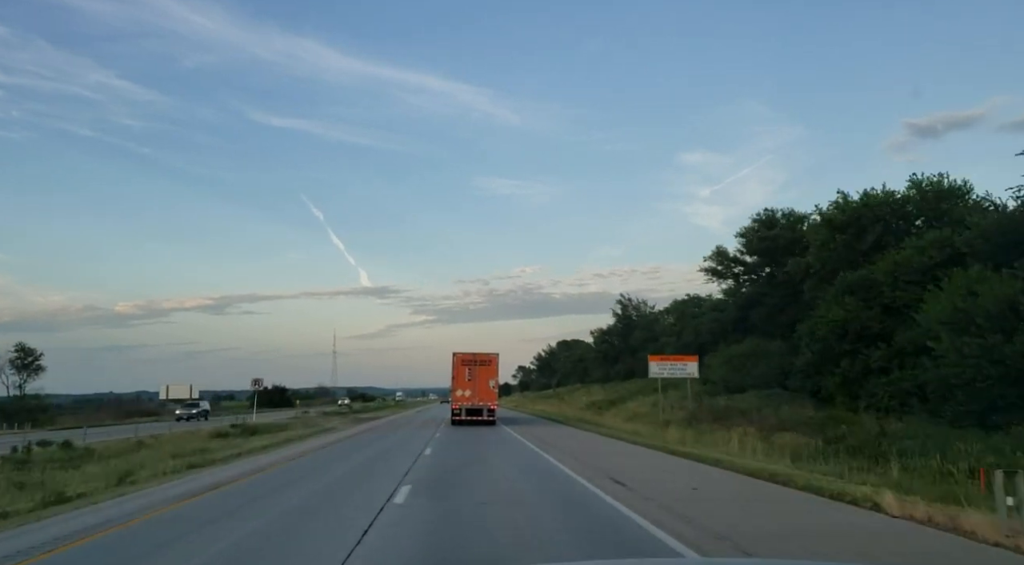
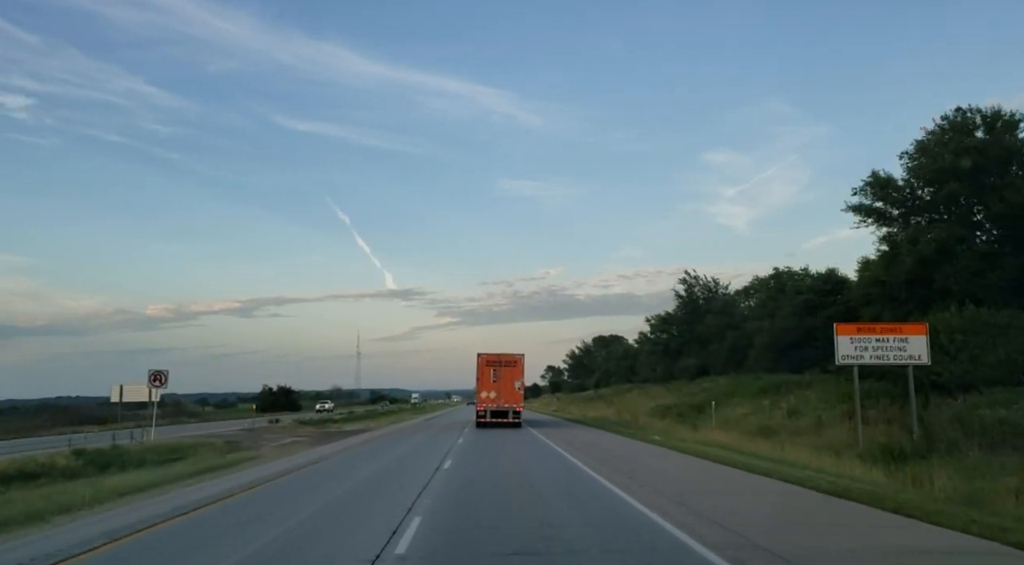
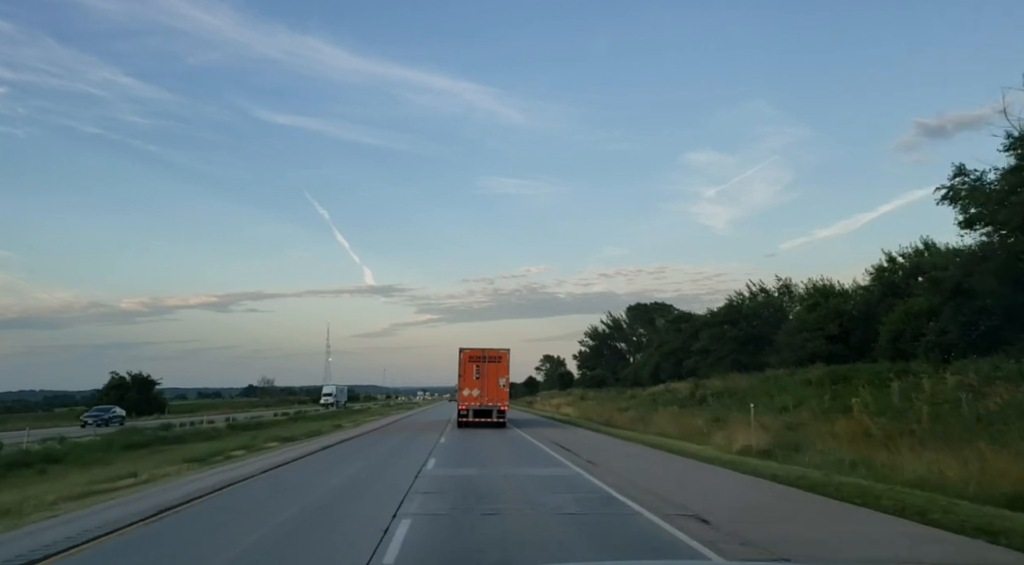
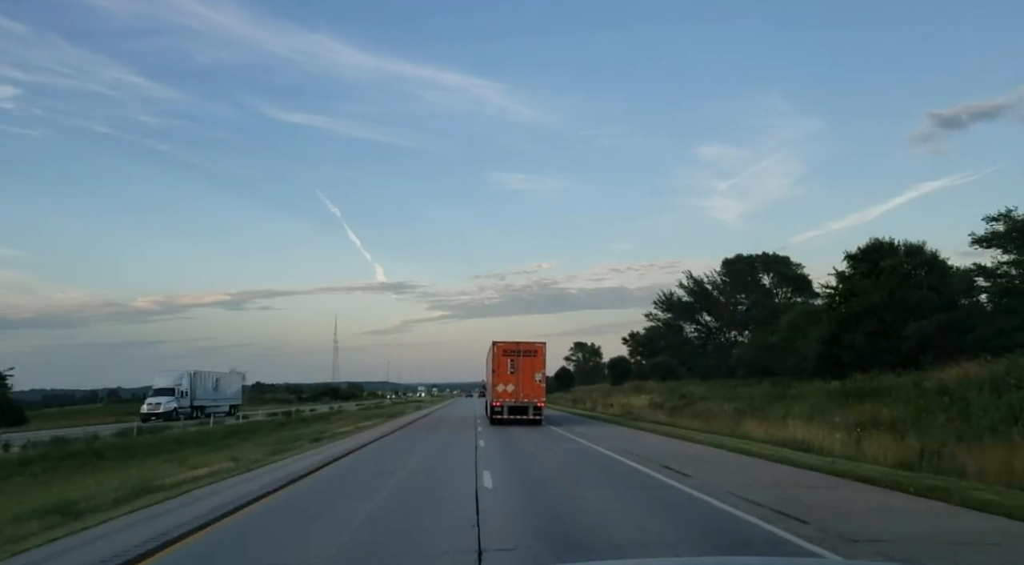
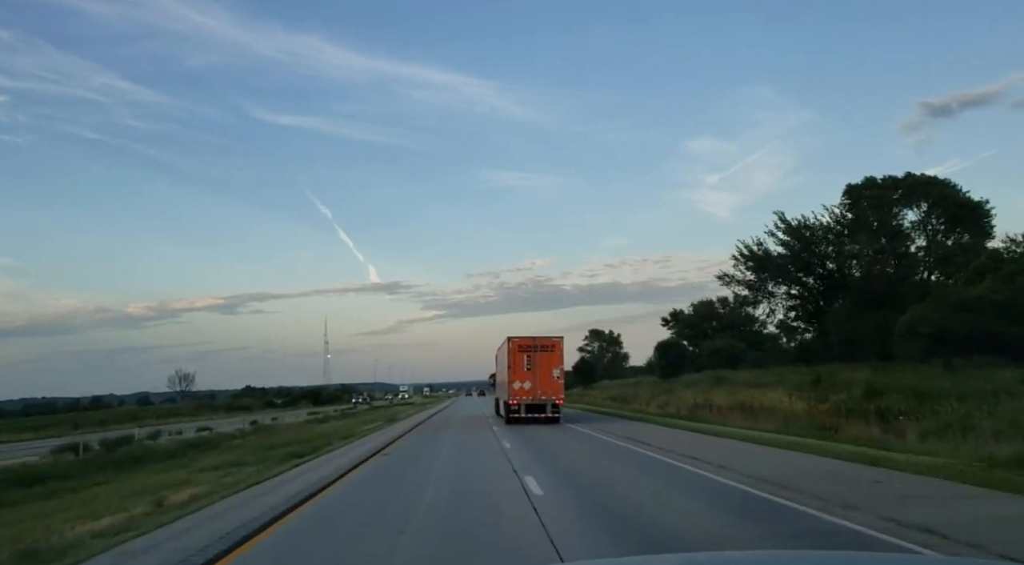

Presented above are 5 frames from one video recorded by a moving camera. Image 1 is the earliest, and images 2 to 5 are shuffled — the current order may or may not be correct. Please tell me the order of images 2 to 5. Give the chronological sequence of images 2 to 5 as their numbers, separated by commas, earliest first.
2, 3, 4, 5
